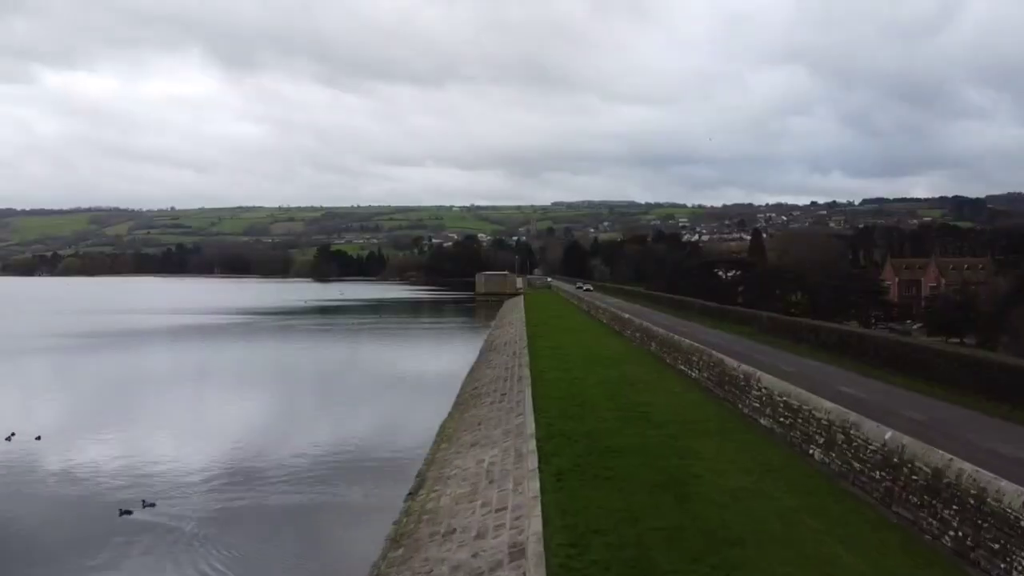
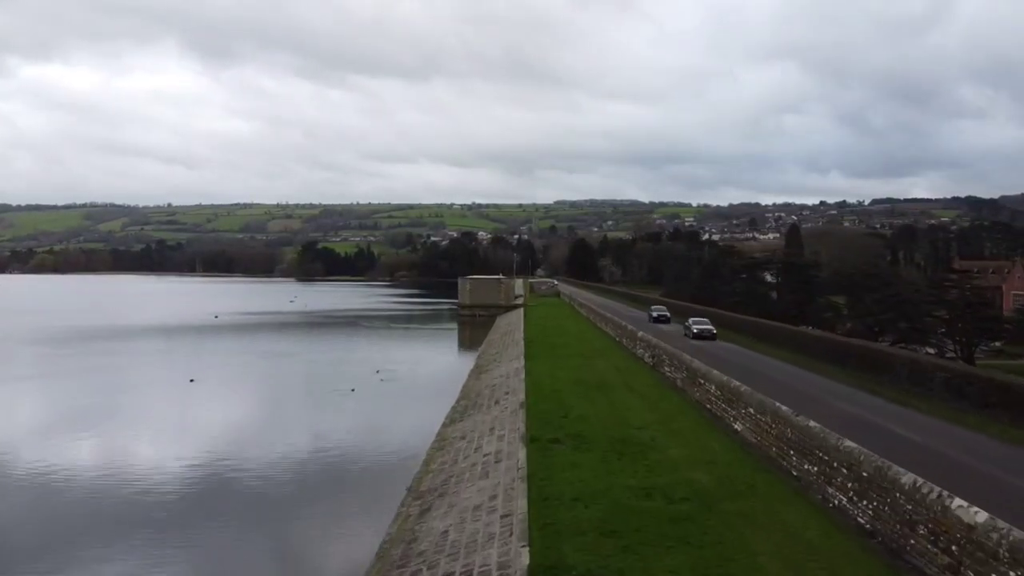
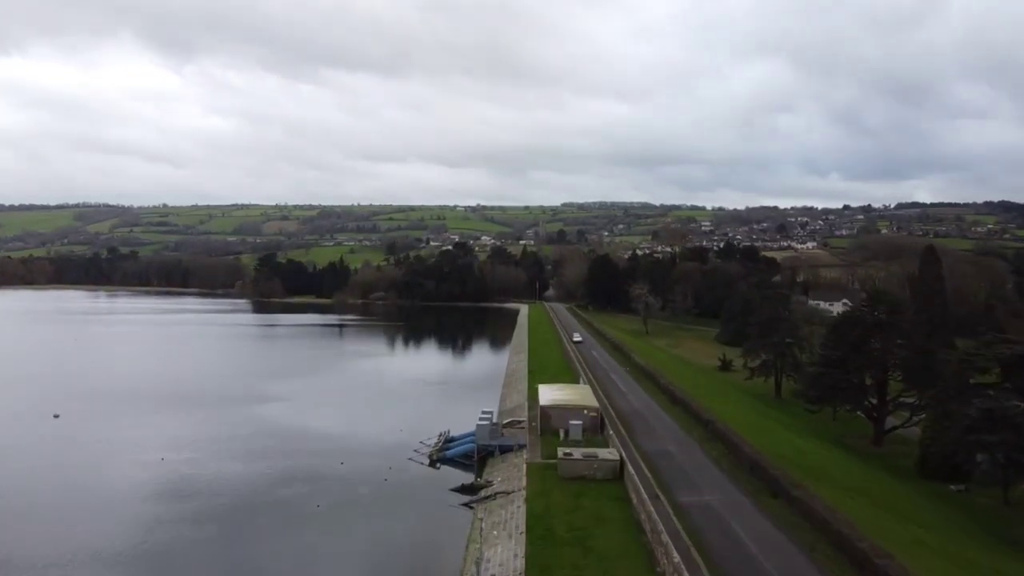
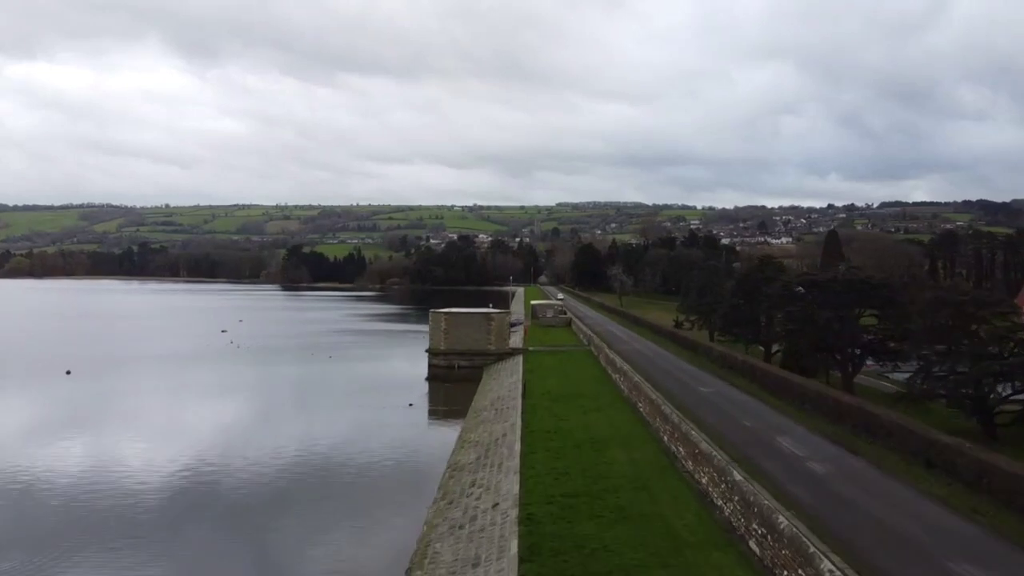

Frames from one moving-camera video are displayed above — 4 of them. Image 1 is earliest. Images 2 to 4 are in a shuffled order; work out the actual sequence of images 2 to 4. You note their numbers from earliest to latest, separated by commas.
2, 4, 3
